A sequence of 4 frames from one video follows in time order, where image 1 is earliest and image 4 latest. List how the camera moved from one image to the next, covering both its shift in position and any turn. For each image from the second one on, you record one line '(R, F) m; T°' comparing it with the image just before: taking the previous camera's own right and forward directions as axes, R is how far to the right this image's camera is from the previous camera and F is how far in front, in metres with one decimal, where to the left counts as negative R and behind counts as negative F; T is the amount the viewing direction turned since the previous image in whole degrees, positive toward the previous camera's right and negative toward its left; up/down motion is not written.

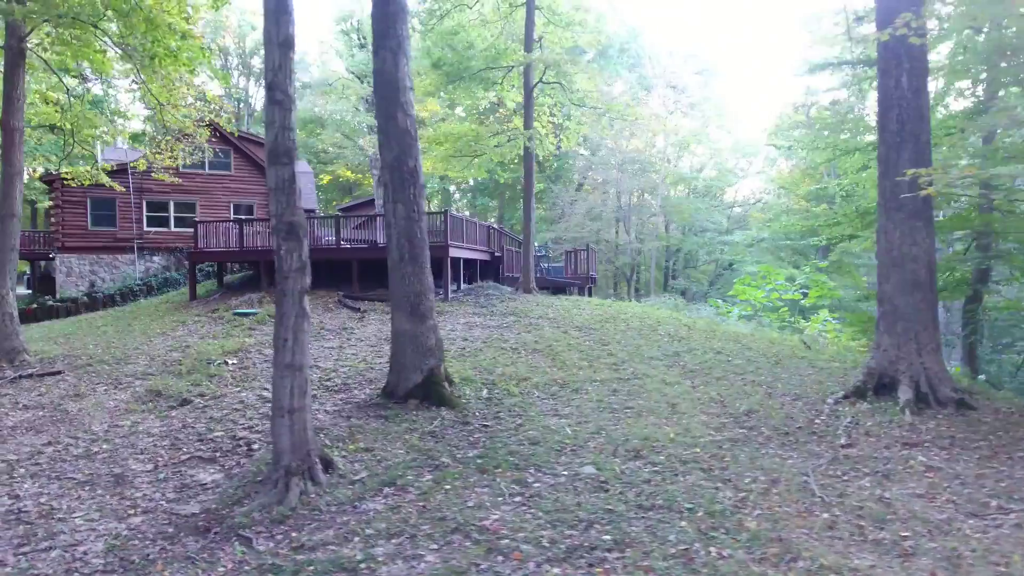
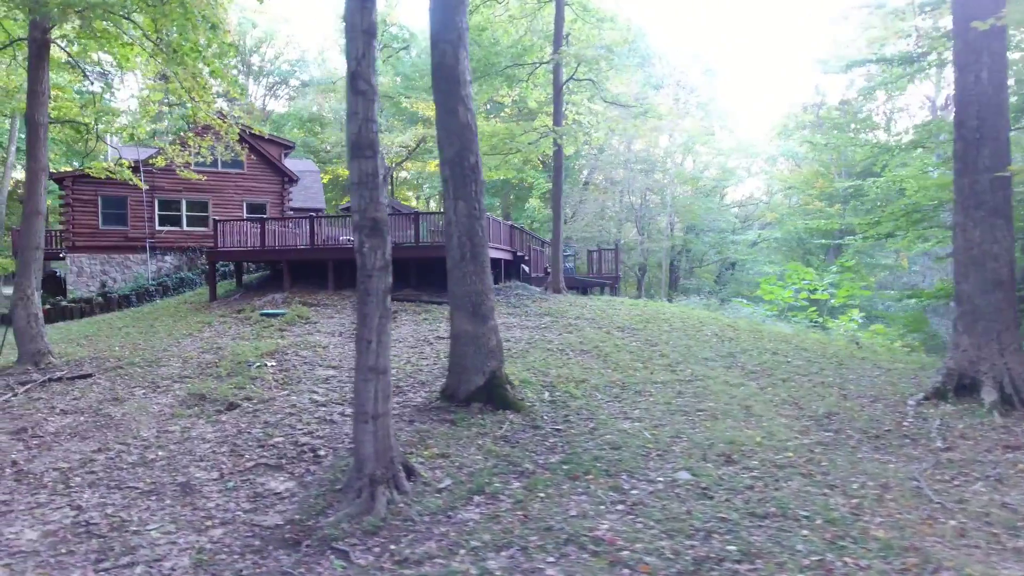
(-0.9, +0.2) m; +1°
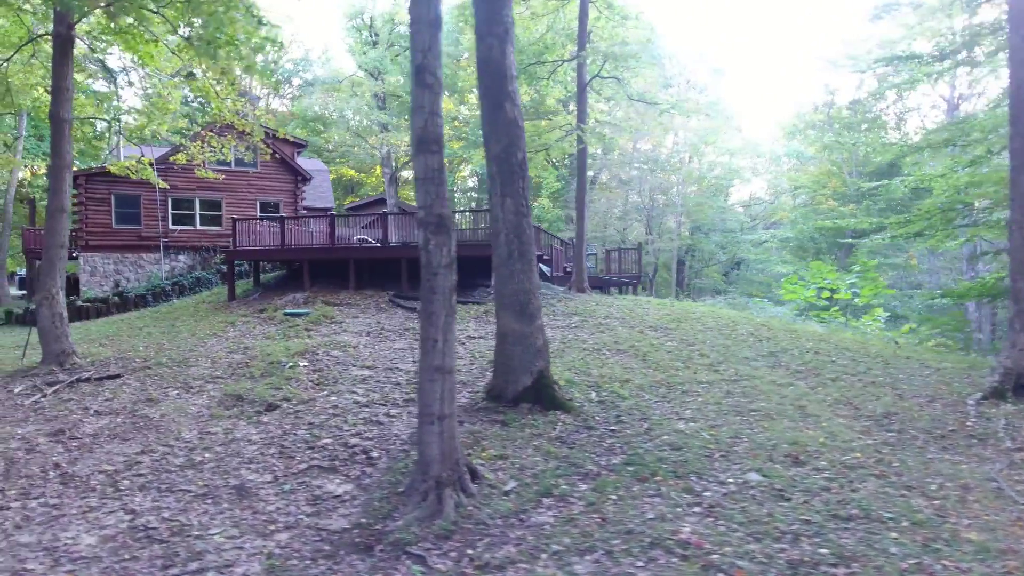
(-0.6, +0.1) m; 0°
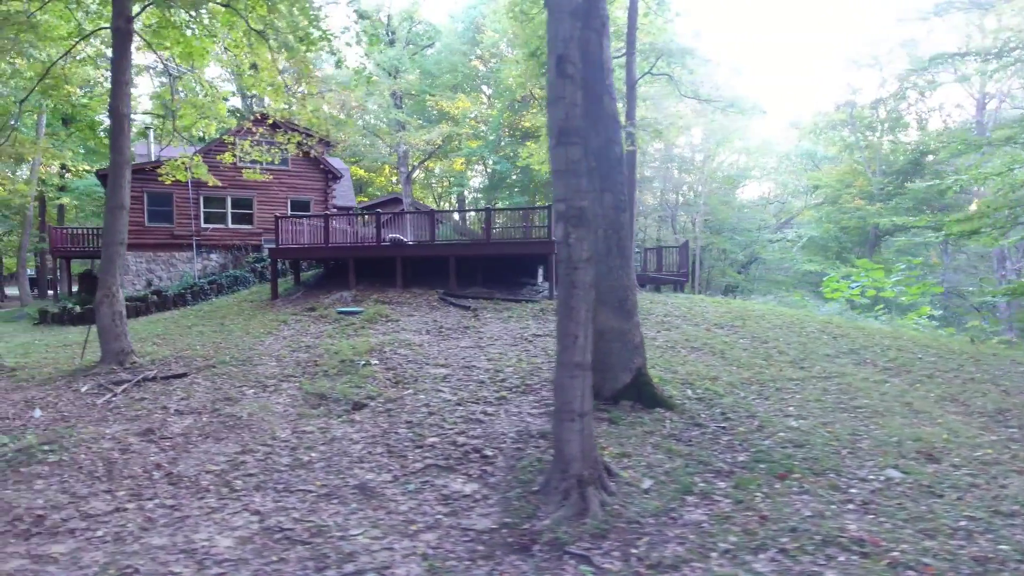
(-1.2, +0.1) m; +1°
